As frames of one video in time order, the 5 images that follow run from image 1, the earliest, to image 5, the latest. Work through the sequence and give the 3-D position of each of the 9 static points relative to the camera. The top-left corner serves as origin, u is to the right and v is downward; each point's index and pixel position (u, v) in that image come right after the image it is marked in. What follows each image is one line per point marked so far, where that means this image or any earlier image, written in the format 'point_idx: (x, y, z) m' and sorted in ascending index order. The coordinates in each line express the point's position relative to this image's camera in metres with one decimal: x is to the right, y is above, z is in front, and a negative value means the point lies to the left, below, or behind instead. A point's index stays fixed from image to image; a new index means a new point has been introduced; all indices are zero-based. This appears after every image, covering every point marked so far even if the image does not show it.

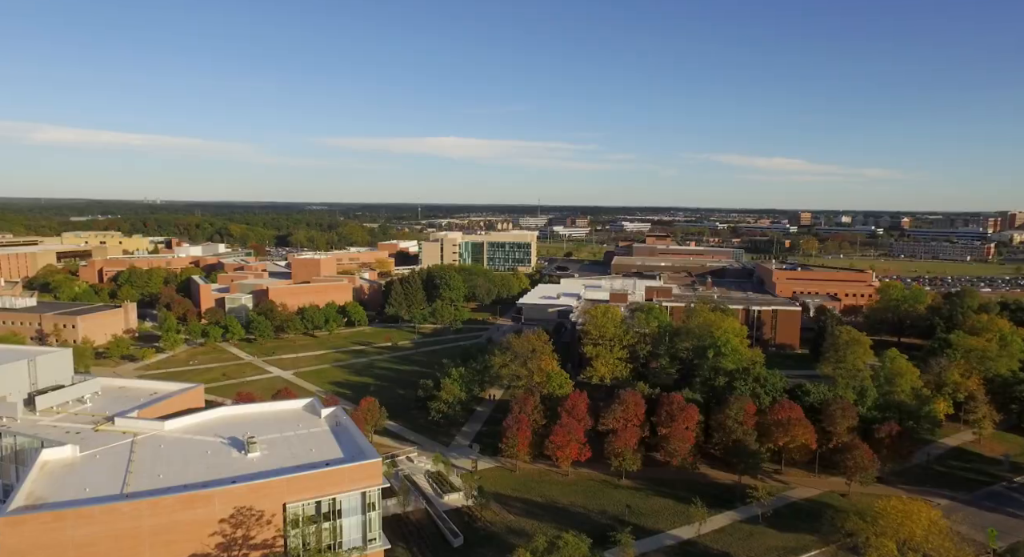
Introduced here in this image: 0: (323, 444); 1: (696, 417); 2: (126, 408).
0: (-5.1, -4.5, +17.0) m
1: (+5.7, -4.2, +19.7) m
2: (-11.8, -4.0, +19.3) m
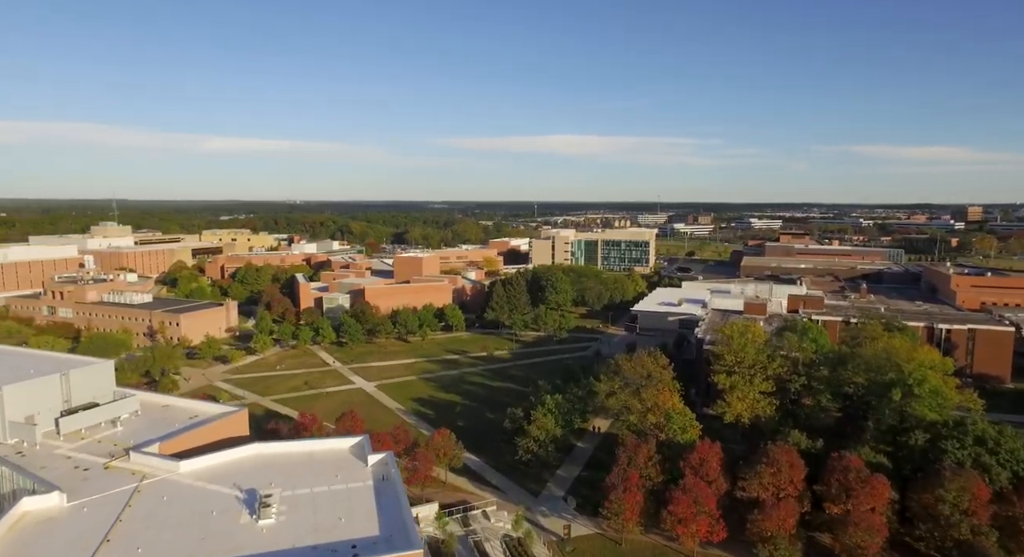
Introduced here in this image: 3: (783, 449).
0: (-3.1, -4.7, +12.8) m
1: (+8.0, -4.6, +13.5) m
2: (-9.2, -4.1, +16.3) m
3: (+6.4, -4.0, +15.0) m
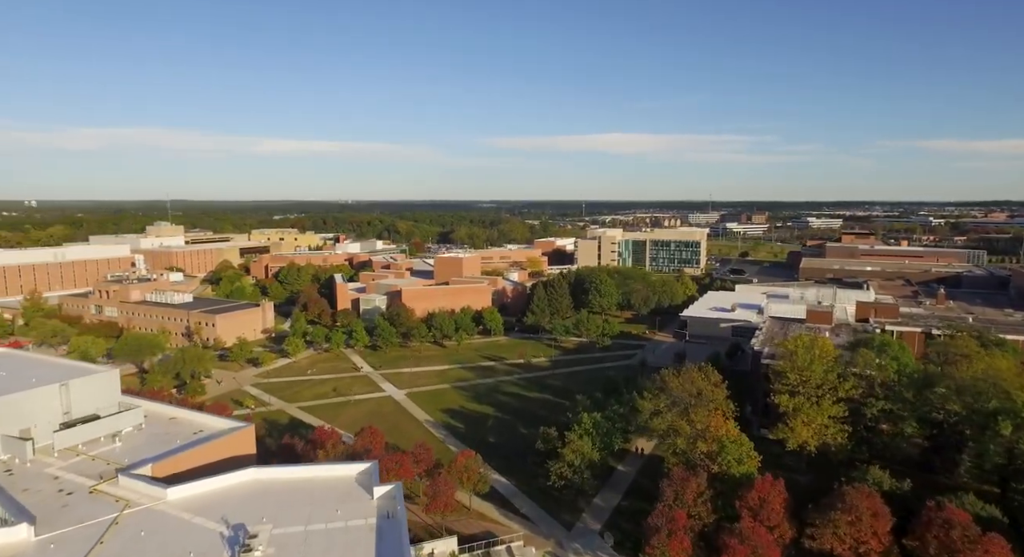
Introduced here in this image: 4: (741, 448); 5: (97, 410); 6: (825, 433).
0: (-2.7, -4.8, +11.0) m
1: (+8.4, -4.8, +10.9) m
2: (-8.6, -4.2, +15.0) m
3: (+6.9, -4.2, +12.5) m
4: (+5.9, -4.4, +16.4) m
5: (-11.2, -3.5, +17.1) m
6: (+8.2, -4.1, +16.7) m
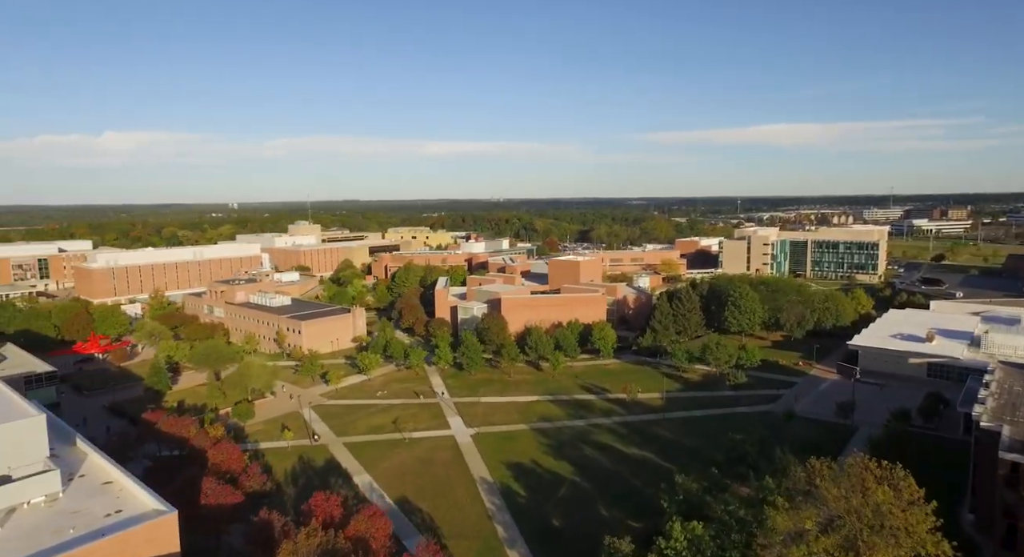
0: (-3.6, -5.3, +5.3) m
1: (+7.2, -5.5, +2.6) m
2: (-8.4, -4.6, +10.5) m
3: (+6.1, -4.9, +4.4) m
4: (+6.1, -5.0, +8.5) m
5: (-10.4, -3.9, +13.1) m
6: (+8.4, -4.8, +8.2) m
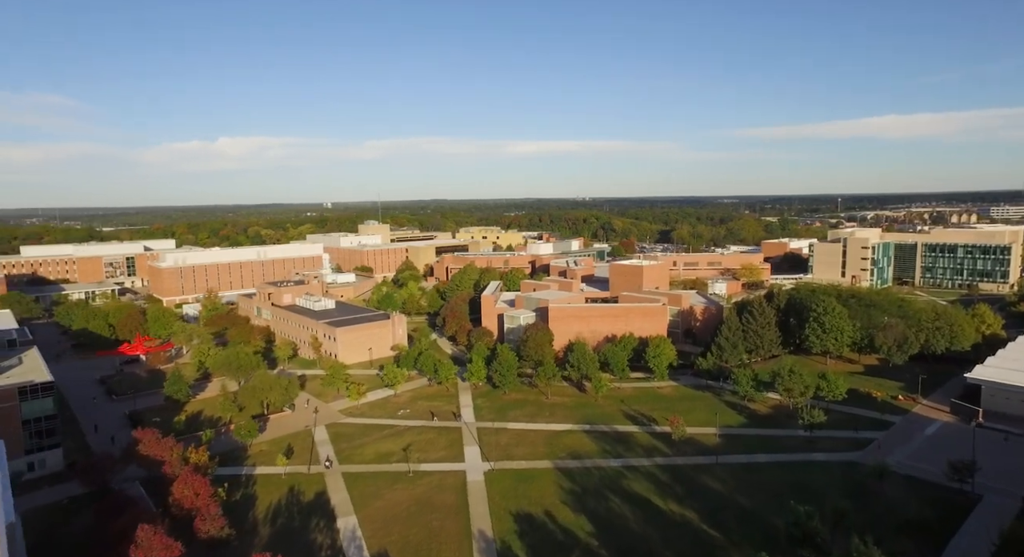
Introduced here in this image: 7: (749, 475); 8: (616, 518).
0: (-5.4, -5.7, +2.4) m
1: (+4.9, -6.0, -1.7) m
2: (-9.4, -4.9, +8.2) m
3: (+4.1, -5.4, +0.2) m
4: (+4.6, -5.5, +4.3) m
5: (-11.1, -4.2, +11.1) m
6: (+6.9, -5.2, +3.7) m
7: (+7.0, -5.7, +18.8) m
8: (+2.7, -6.4, +16.9) m
